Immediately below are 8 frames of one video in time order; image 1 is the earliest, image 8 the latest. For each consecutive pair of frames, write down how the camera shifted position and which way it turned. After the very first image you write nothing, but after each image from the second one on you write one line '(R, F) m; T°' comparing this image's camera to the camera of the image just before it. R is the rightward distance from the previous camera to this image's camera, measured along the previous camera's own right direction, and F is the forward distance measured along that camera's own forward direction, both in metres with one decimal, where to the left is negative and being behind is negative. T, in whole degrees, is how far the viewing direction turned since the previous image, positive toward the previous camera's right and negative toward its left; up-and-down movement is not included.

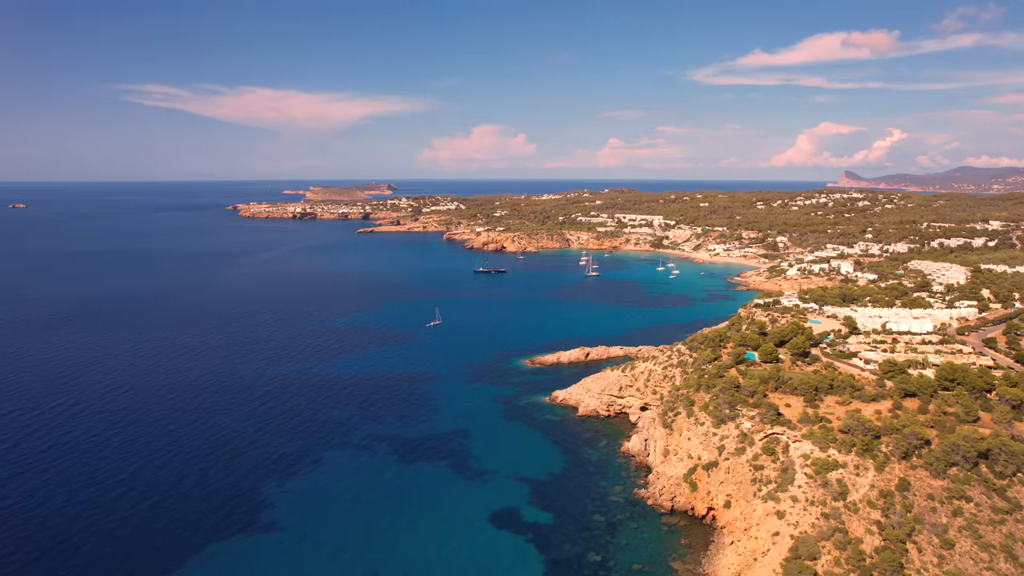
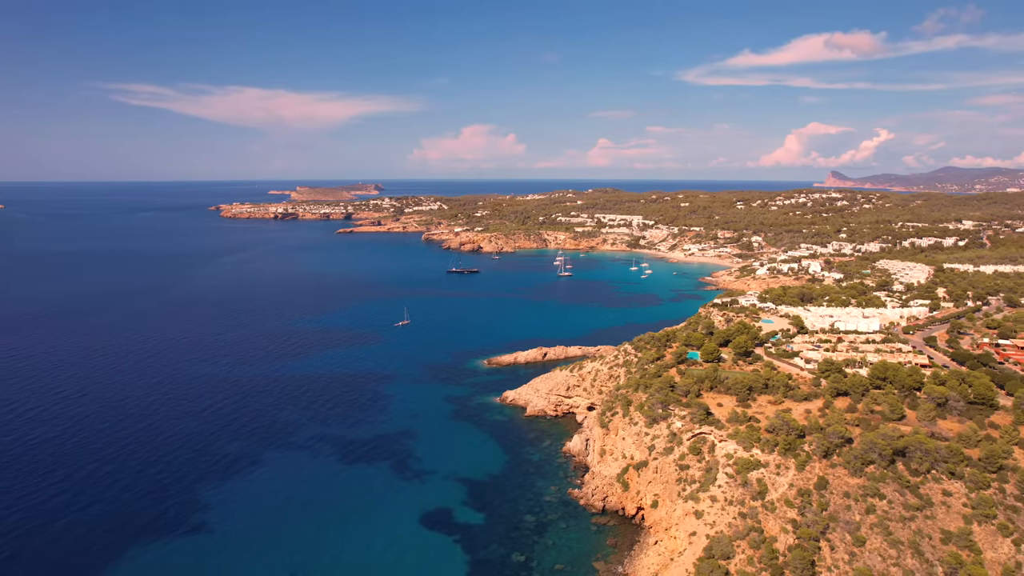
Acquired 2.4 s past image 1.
(+4.8, -0.5) m; 0°
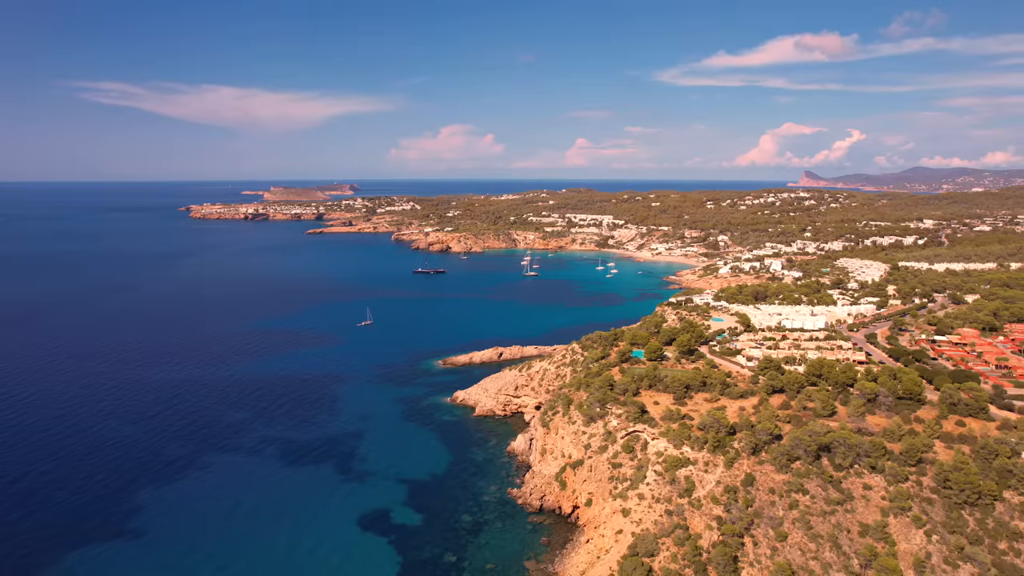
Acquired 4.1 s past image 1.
(+3.7, -0.1) m; +1°
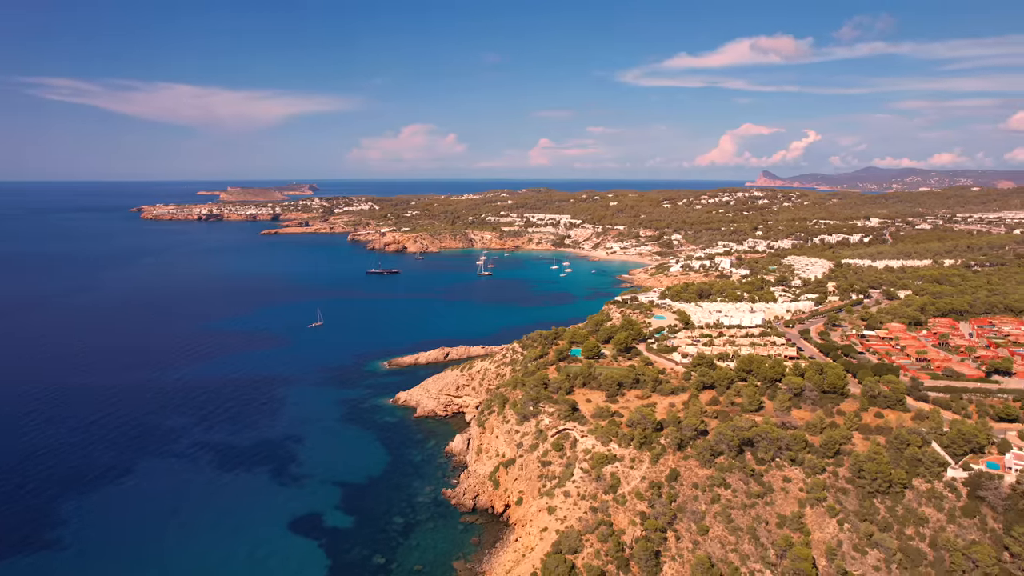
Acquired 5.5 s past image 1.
(+3.0, +0.2) m; +3°
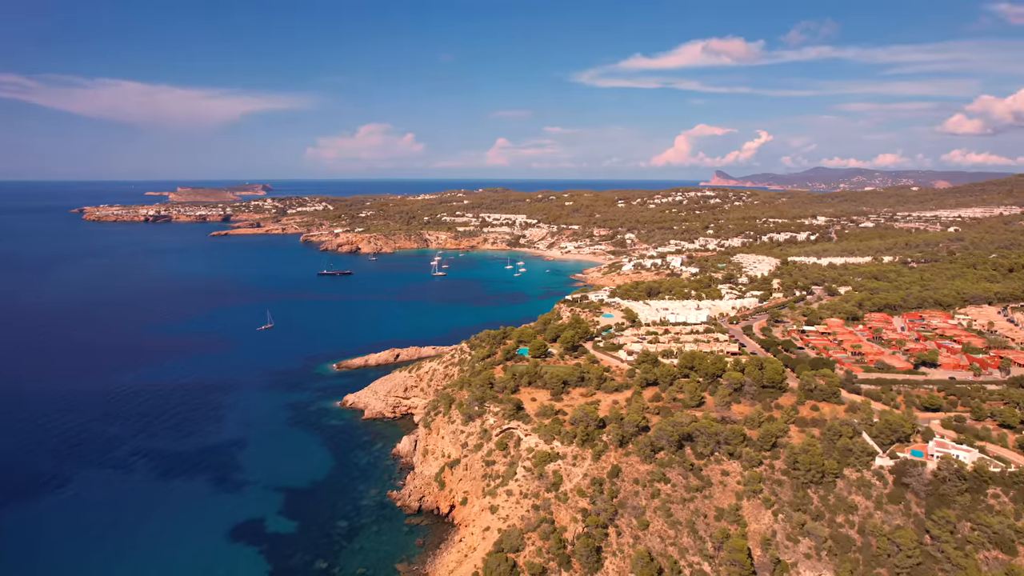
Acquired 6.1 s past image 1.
(+1.6, +0.5) m; +4°
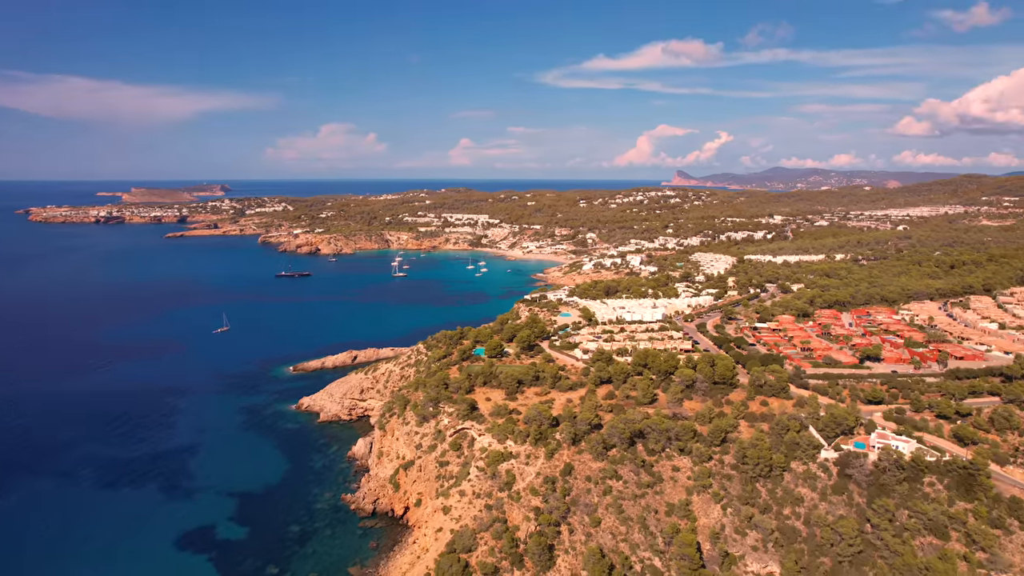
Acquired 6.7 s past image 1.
(+1.2, +0.4) m; +3°
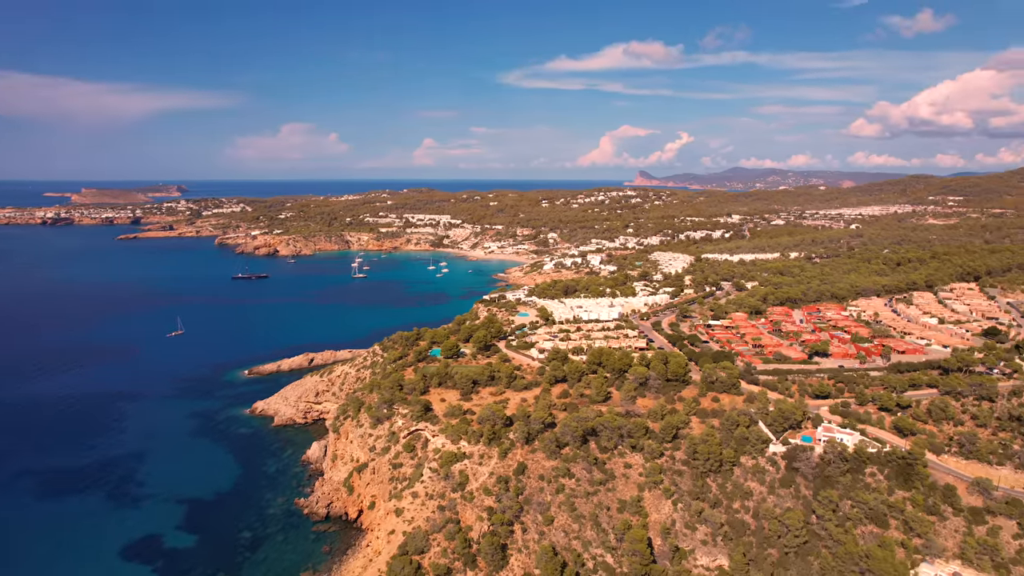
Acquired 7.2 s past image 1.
(+1.1, 0.0) m; +4°
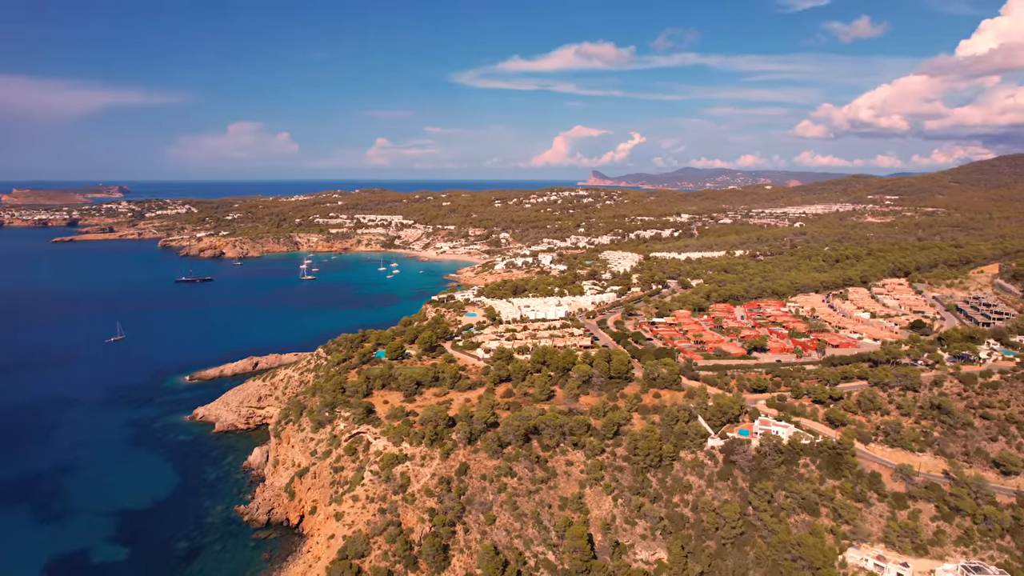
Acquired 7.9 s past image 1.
(+1.2, -0.3) m; +4°
